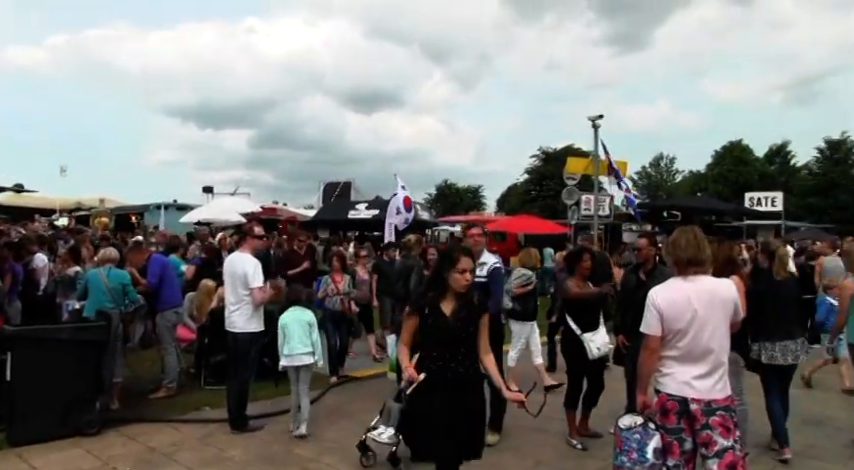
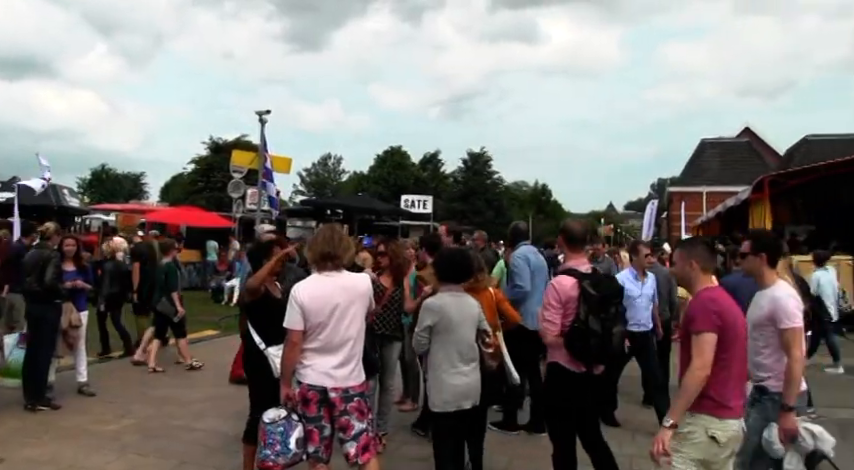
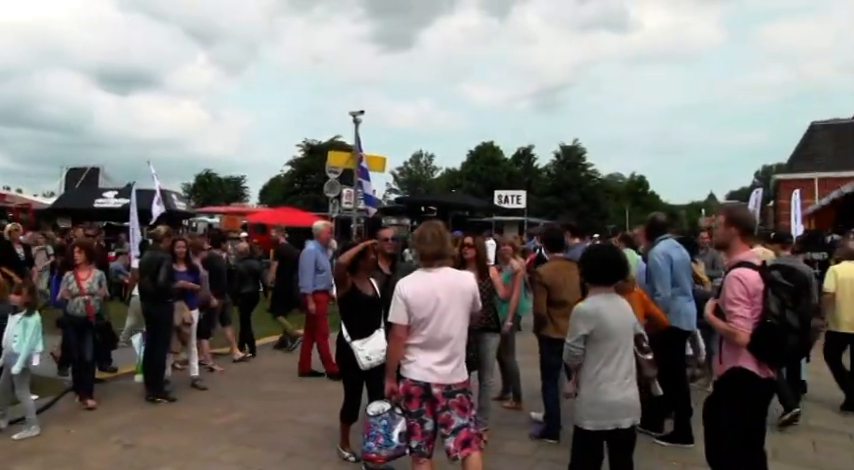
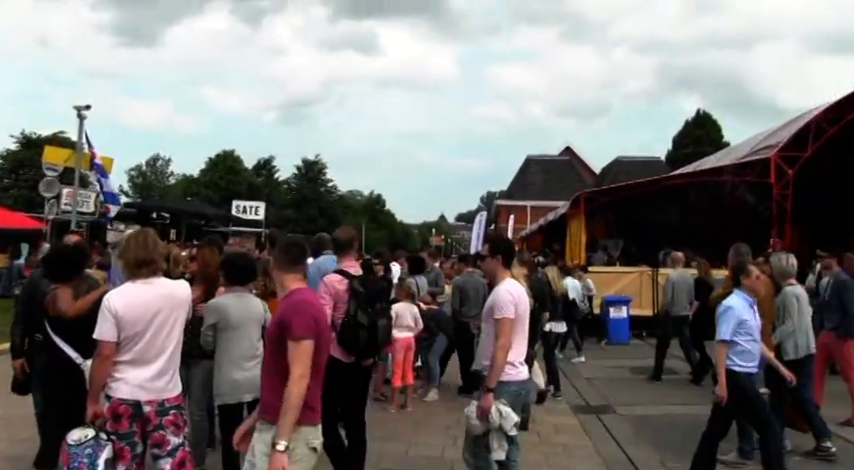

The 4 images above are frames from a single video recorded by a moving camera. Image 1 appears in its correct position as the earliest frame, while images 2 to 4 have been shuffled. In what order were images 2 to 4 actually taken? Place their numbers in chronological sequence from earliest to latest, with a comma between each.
3, 2, 4
